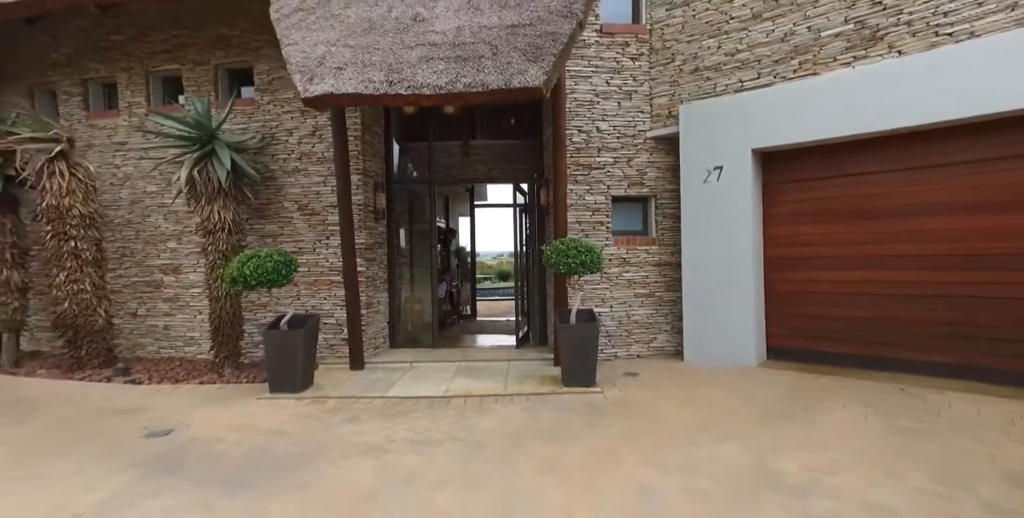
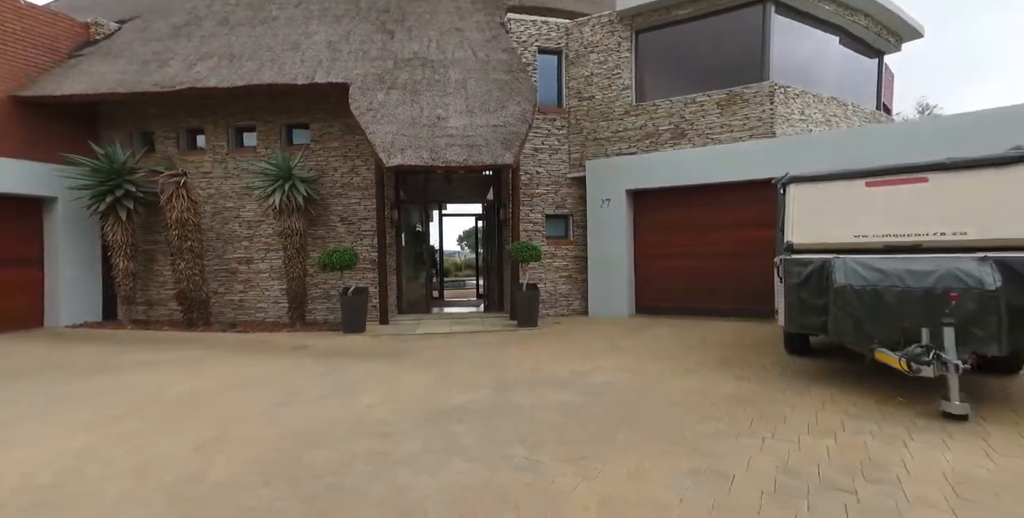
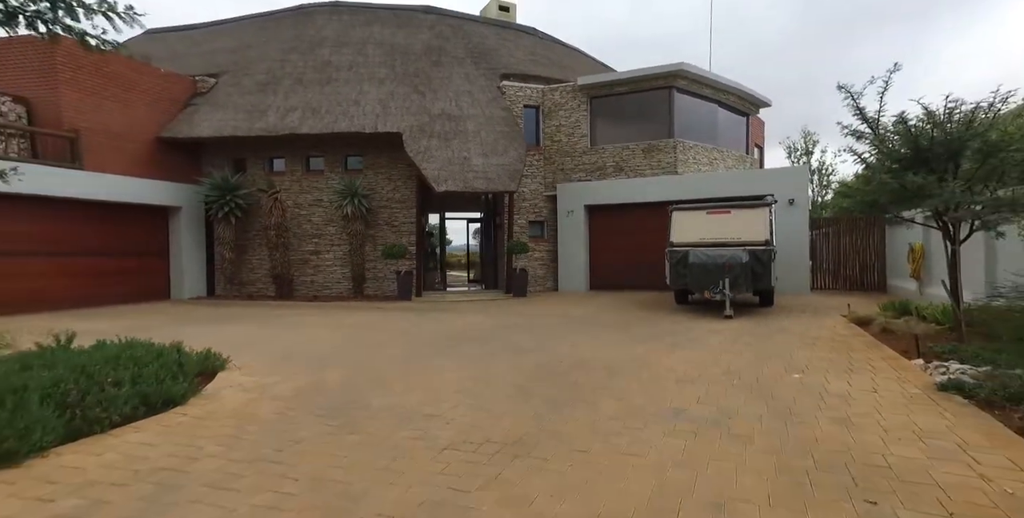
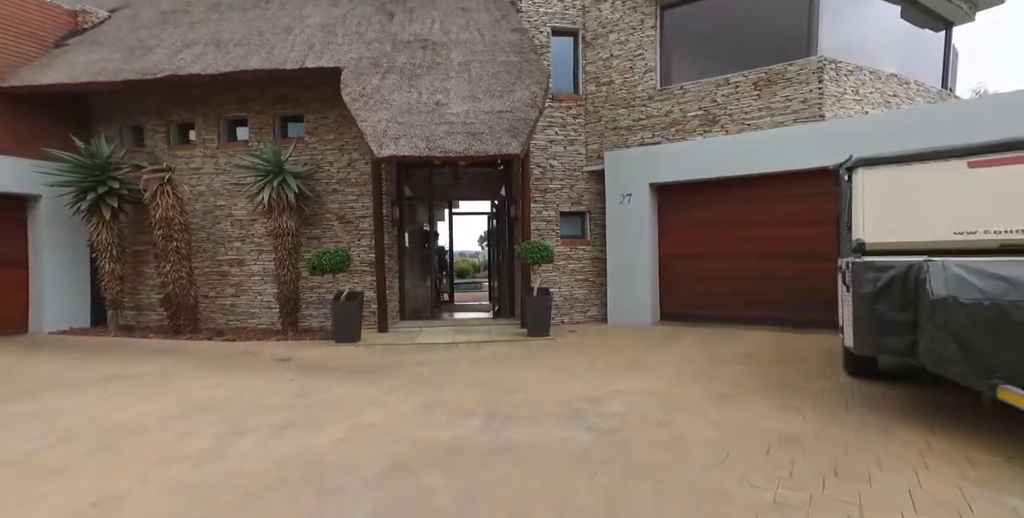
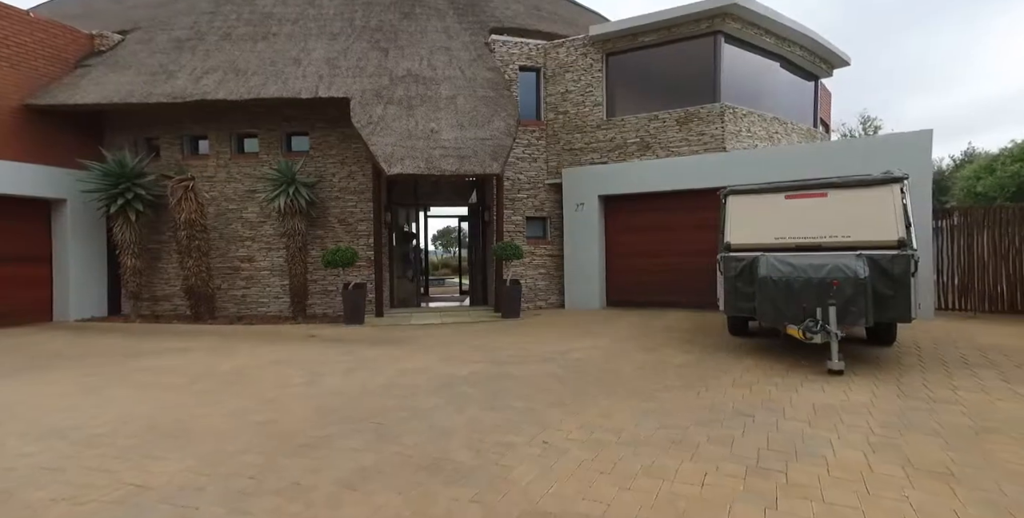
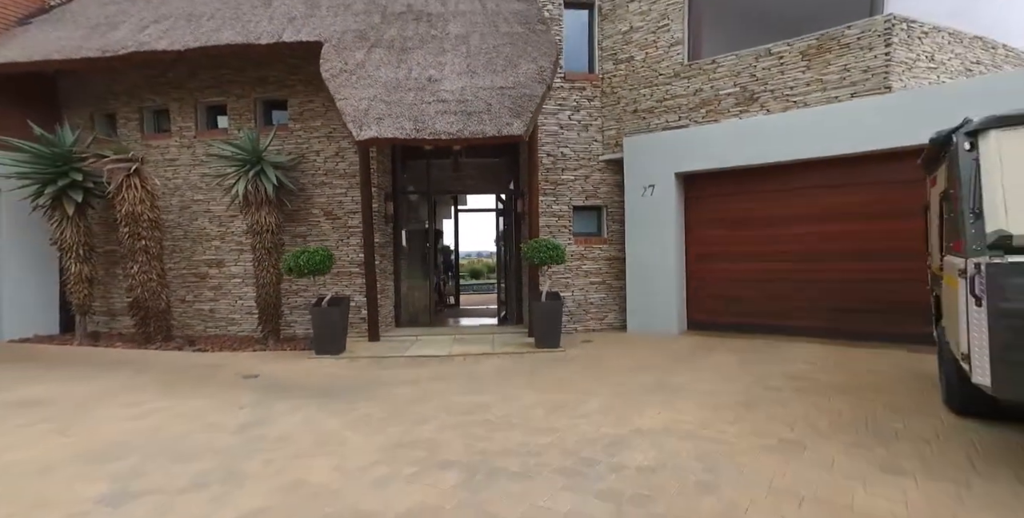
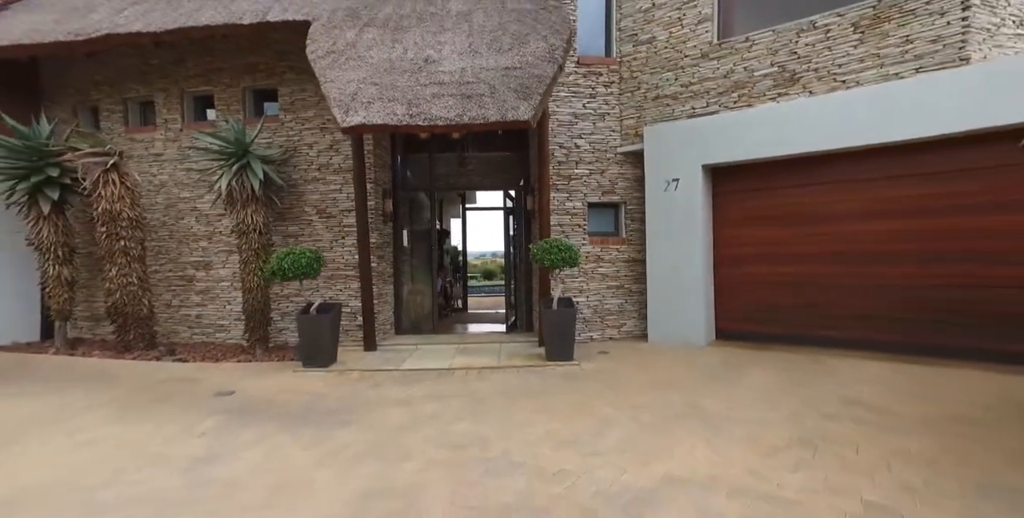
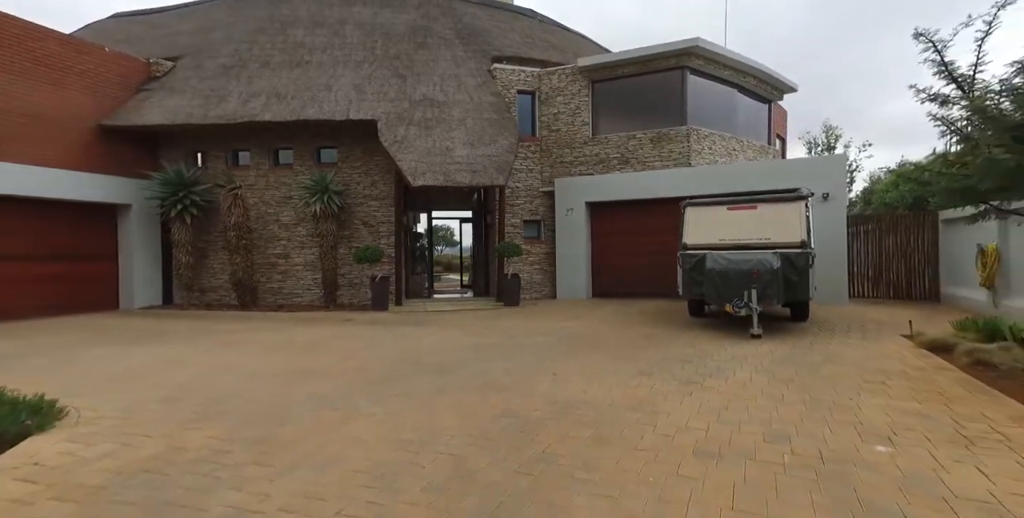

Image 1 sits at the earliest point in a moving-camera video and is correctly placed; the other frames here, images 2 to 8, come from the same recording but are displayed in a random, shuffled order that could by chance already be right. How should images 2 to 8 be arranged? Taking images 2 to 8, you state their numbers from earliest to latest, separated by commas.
7, 6, 4, 2, 5, 8, 3
